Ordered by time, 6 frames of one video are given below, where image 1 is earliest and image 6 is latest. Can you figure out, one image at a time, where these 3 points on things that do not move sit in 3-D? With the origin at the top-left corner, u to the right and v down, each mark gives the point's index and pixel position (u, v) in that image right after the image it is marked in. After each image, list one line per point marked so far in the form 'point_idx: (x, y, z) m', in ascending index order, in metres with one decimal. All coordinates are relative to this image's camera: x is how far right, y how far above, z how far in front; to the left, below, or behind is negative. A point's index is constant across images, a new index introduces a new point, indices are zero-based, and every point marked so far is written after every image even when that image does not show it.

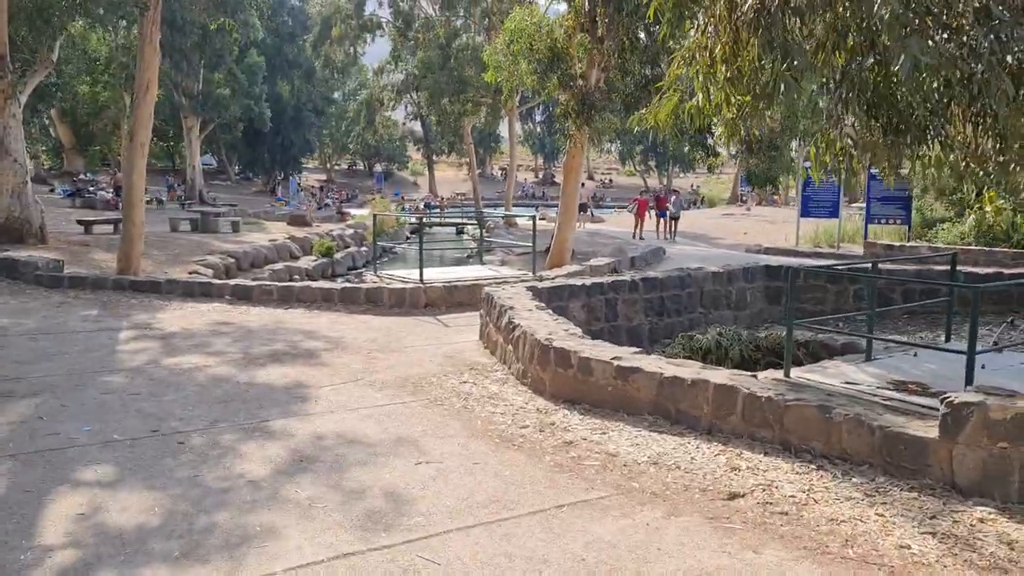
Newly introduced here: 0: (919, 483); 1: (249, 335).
0: (+1.9, -0.9, +4.0) m
1: (-2.6, -0.5, +8.7) m
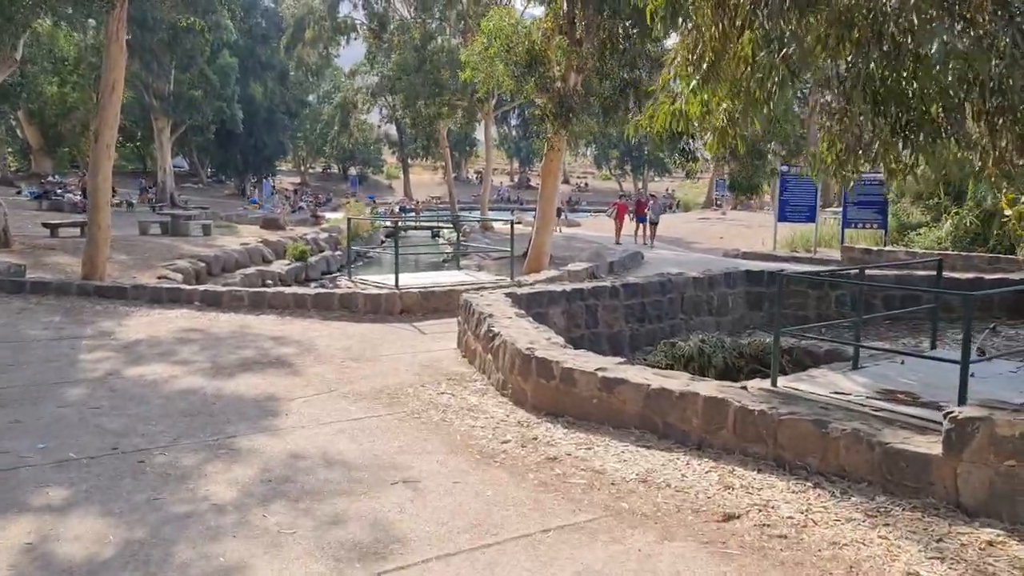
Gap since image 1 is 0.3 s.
0: (+1.8, -0.9, +3.8) m
1: (-2.8, -0.5, +8.4) m
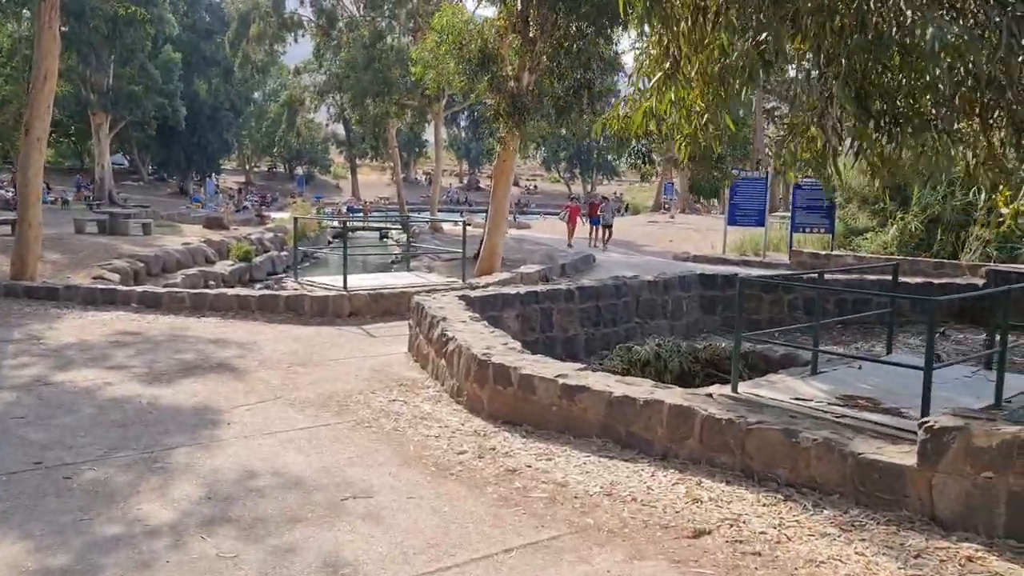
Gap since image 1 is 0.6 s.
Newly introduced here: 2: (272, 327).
0: (+1.6, -0.9, +3.7) m
1: (-3.3, -0.5, +8.0) m
2: (-2.6, -0.4, +9.6) m
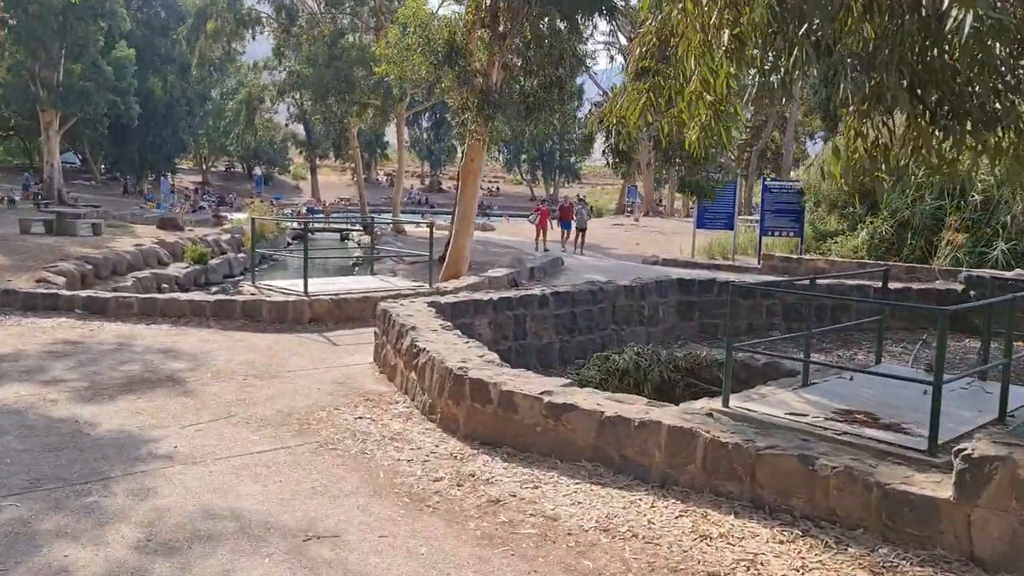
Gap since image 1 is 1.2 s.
0: (+1.6, -1.0, +3.3) m
1: (-3.5, -0.6, +7.4) m
2: (-2.9, -0.5, +9.0) m
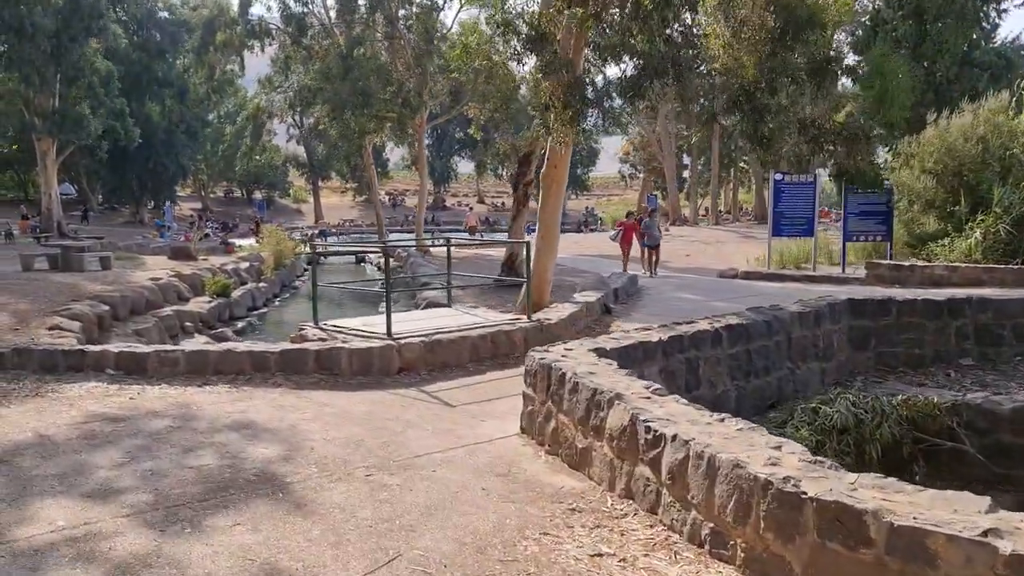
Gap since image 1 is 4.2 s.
0: (+2.9, -1.1, +1.3) m
1: (-2.2, -1.0, +5.4) m
2: (-1.7, -0.9, +7.0) m
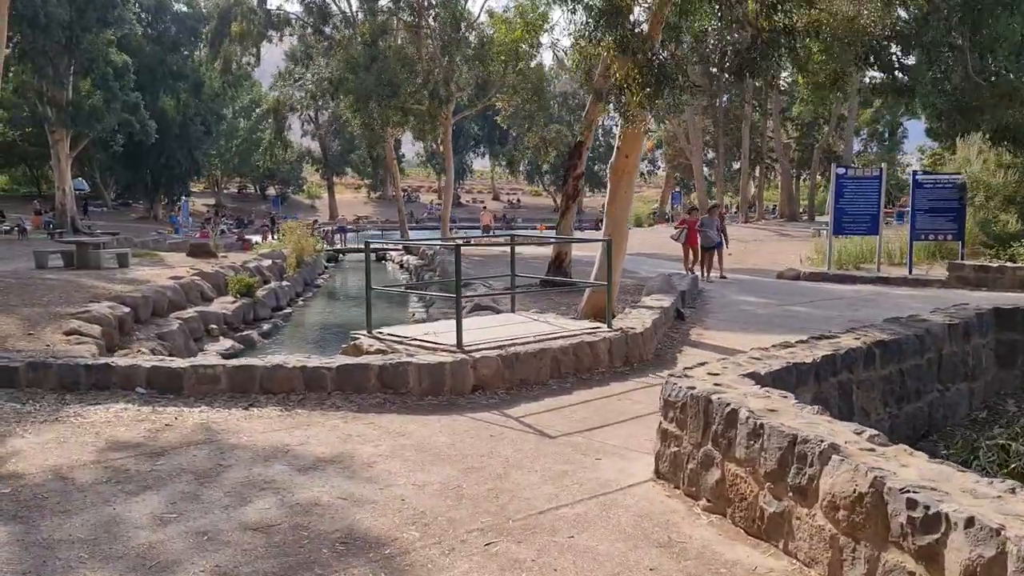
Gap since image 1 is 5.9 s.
0: (+3.5, -1.2, +0.1) m
1: (-1.5, -1.0, +4.3) m
2: (-0.9, -0.9, +5.9) m
